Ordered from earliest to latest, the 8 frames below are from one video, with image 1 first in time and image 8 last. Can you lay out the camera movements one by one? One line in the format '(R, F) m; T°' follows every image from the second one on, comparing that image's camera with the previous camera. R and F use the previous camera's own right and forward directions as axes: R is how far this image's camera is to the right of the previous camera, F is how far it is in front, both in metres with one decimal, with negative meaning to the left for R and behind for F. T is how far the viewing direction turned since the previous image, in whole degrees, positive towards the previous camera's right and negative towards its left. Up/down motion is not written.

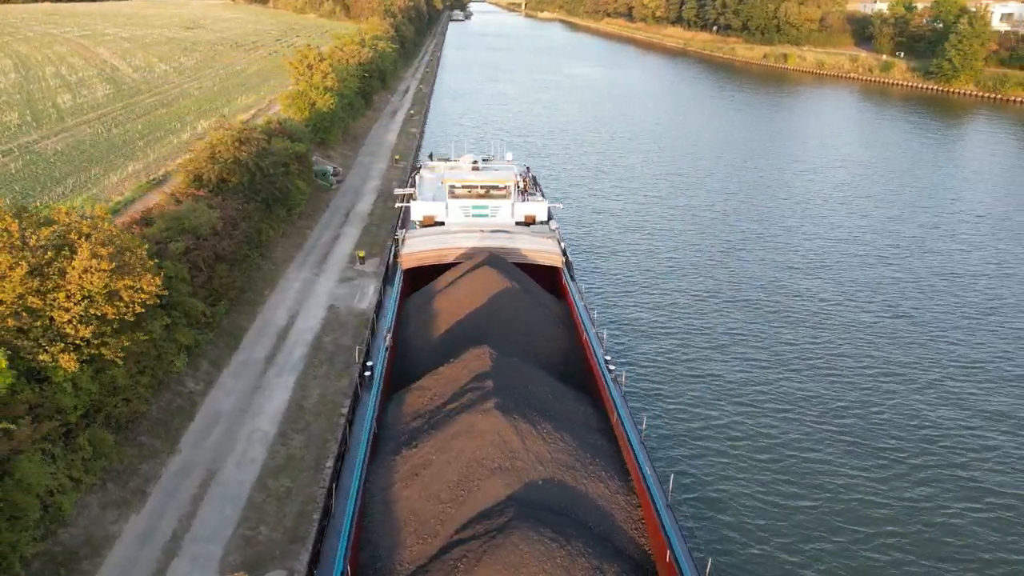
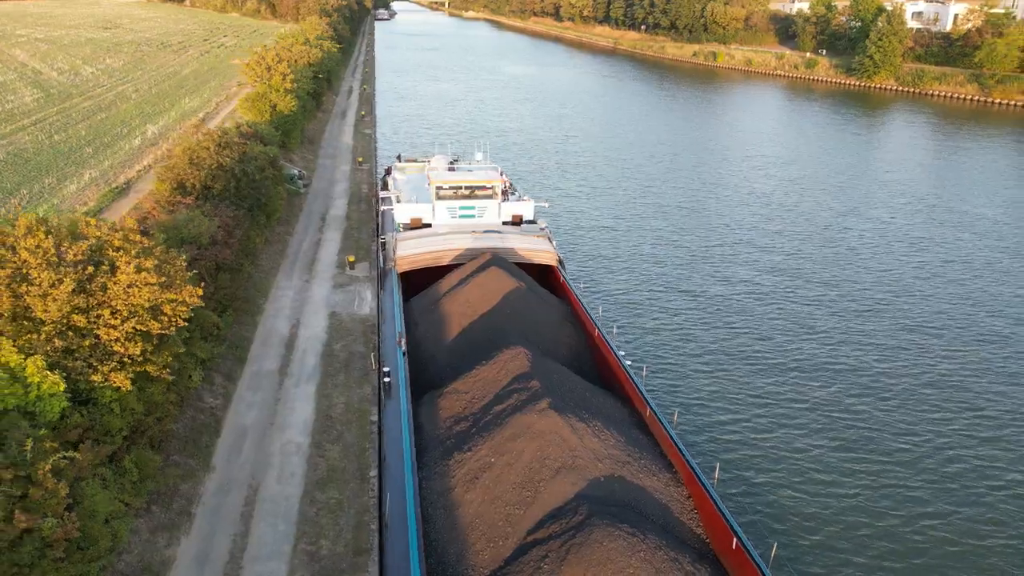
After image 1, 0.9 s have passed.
(-2.0, +0.1) m; +5°
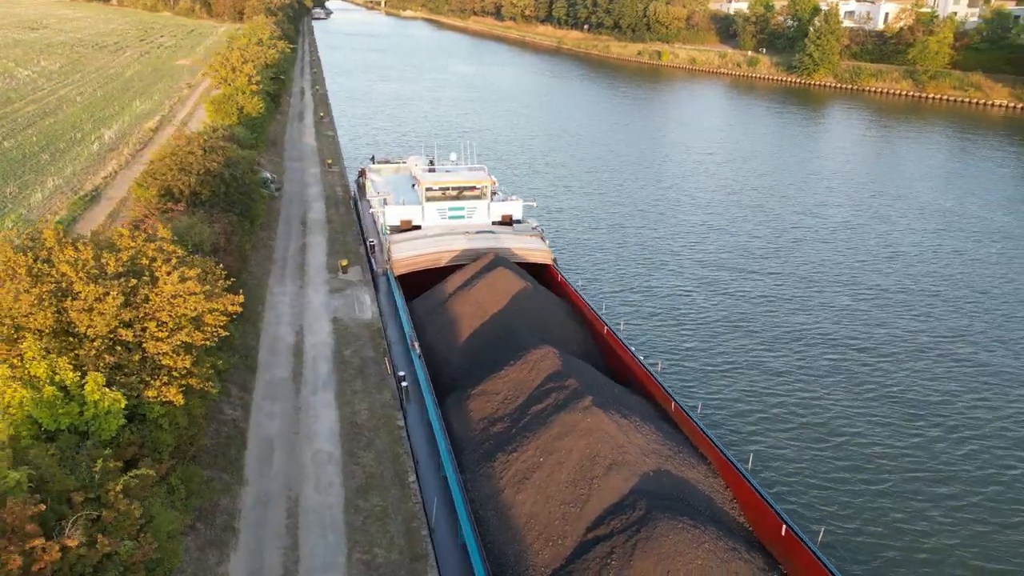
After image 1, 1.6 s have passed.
(-1.7, 0.0) m; +4°
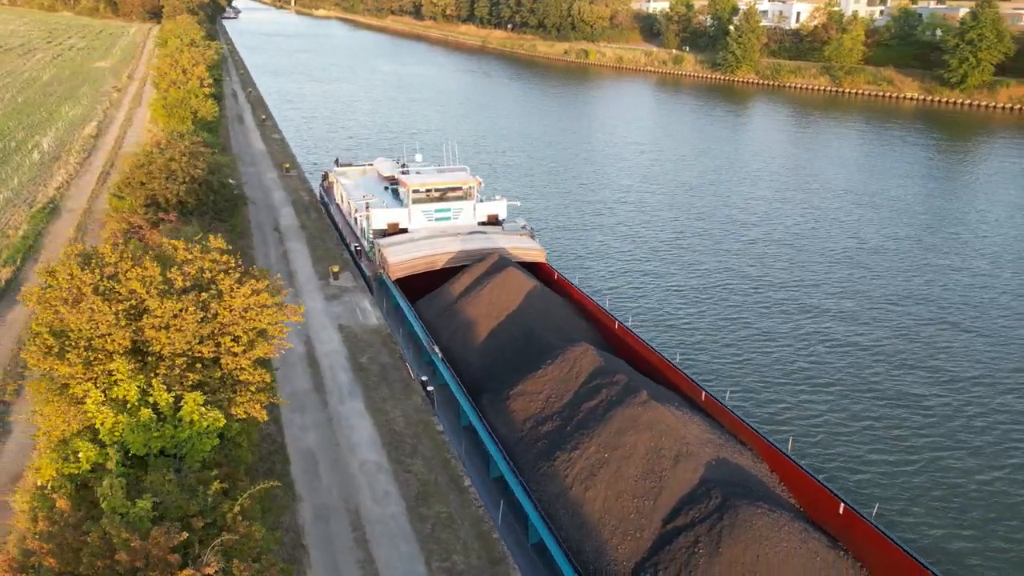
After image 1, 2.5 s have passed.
(-2.3, +0.1) m; +6°
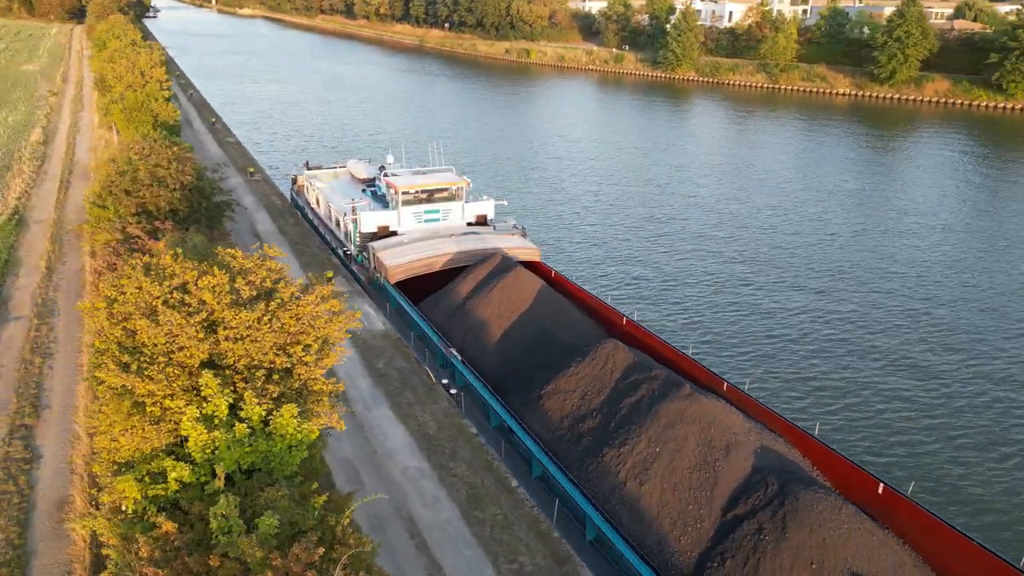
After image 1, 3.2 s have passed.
(-1.9, 0.0) m; +5°
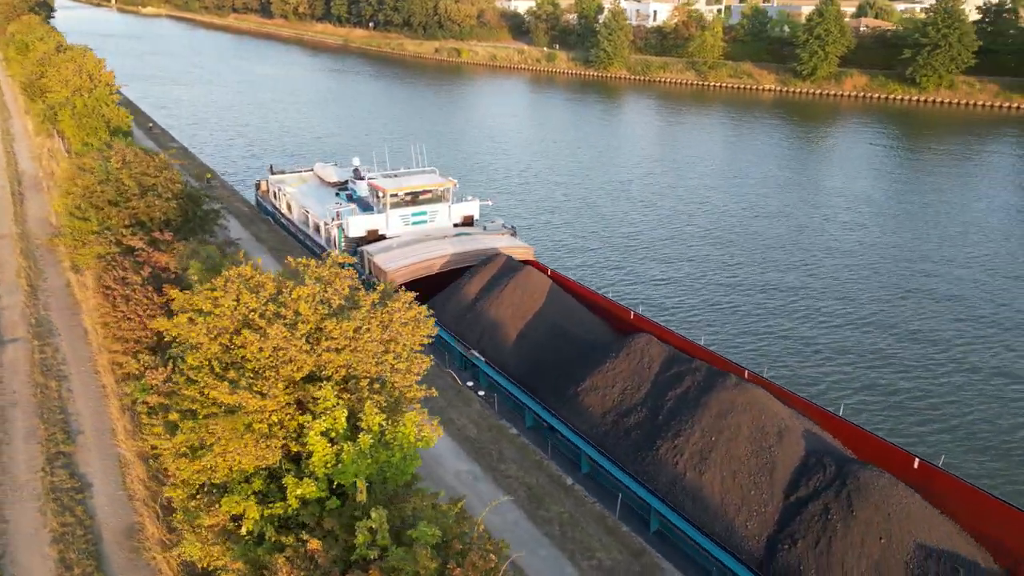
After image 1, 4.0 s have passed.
(-2.2, +0.1) m; +6°
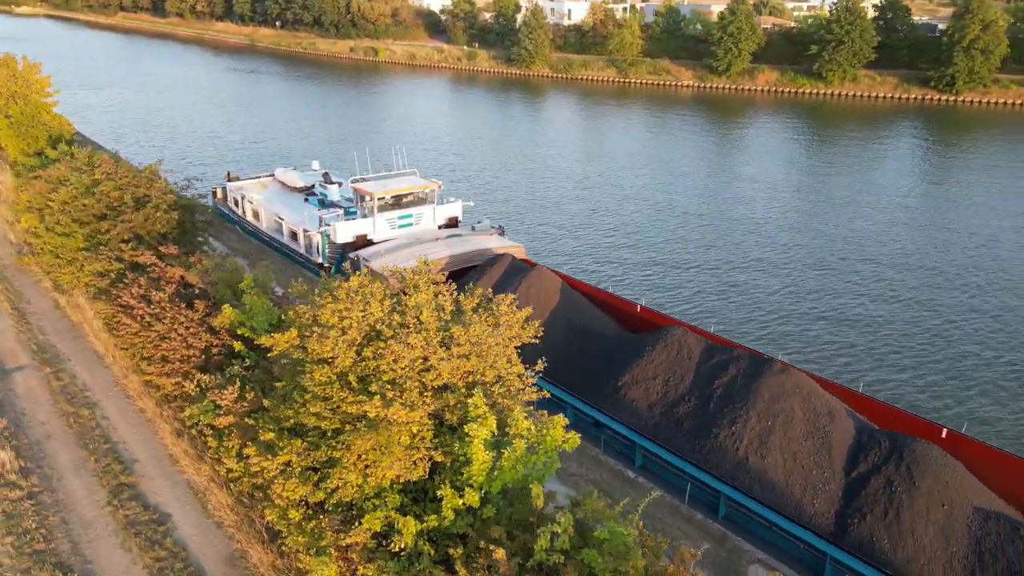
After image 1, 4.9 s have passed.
(-2.6, +0.1) m; +7°
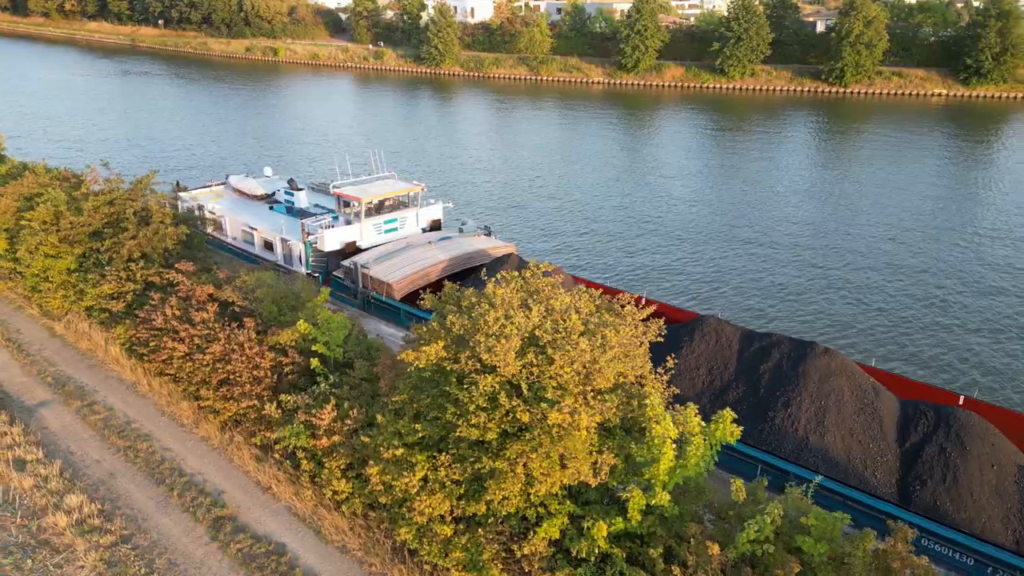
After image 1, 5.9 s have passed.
(-3.0, +0.2) m; +8°
